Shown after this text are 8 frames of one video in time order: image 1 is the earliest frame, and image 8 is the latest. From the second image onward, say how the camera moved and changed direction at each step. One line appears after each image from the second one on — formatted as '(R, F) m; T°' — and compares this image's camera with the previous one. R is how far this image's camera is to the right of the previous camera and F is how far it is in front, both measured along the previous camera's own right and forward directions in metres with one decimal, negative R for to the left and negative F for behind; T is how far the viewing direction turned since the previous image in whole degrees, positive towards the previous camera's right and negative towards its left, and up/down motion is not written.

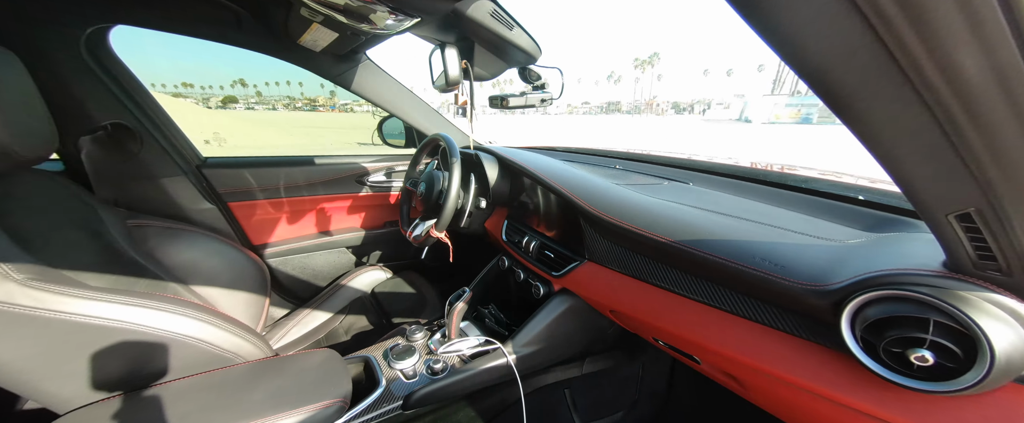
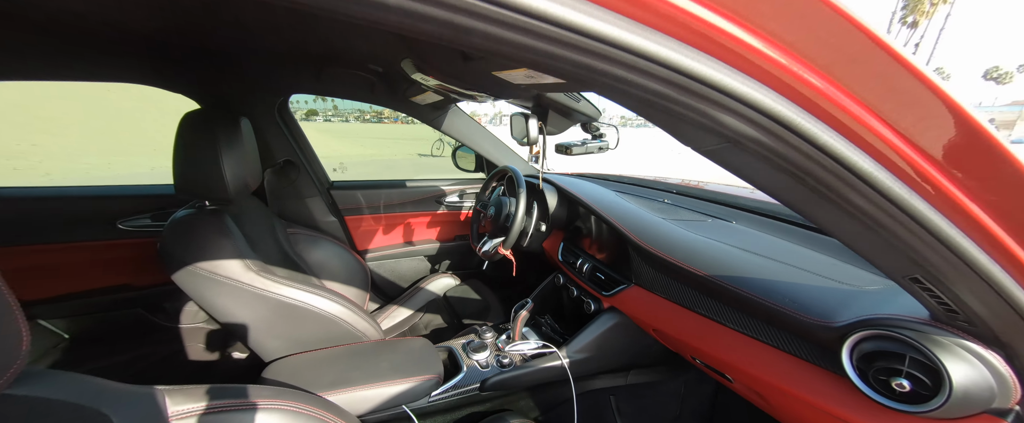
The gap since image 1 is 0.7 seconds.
(0.0, -0.2) m; -9°
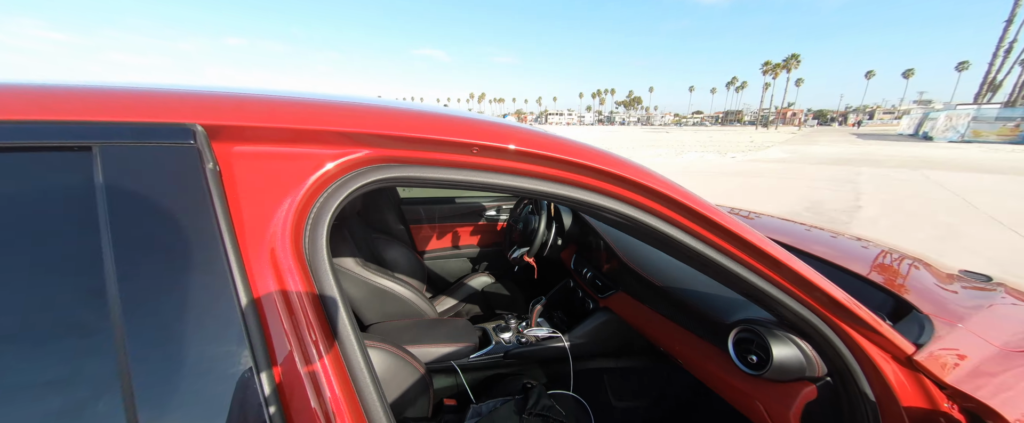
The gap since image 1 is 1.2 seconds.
(+0.1, -0.4) m; -8°
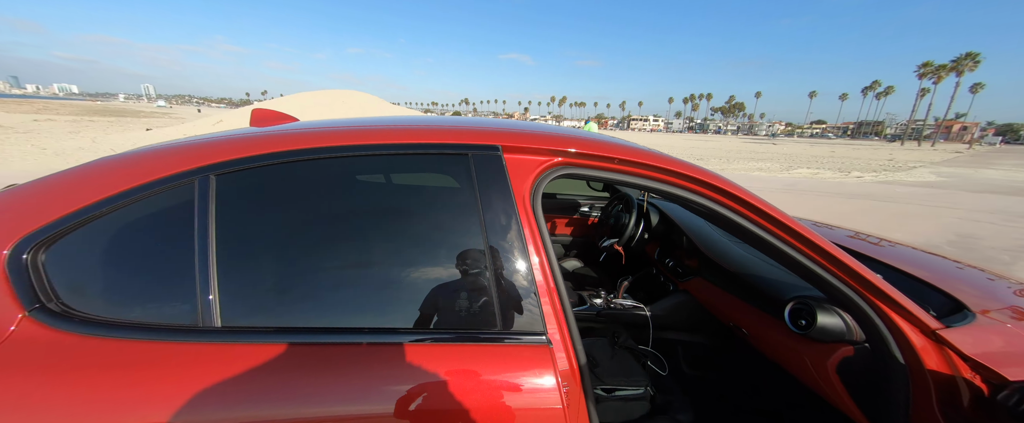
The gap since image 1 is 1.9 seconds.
(-0.2, -0.5) m; -13°
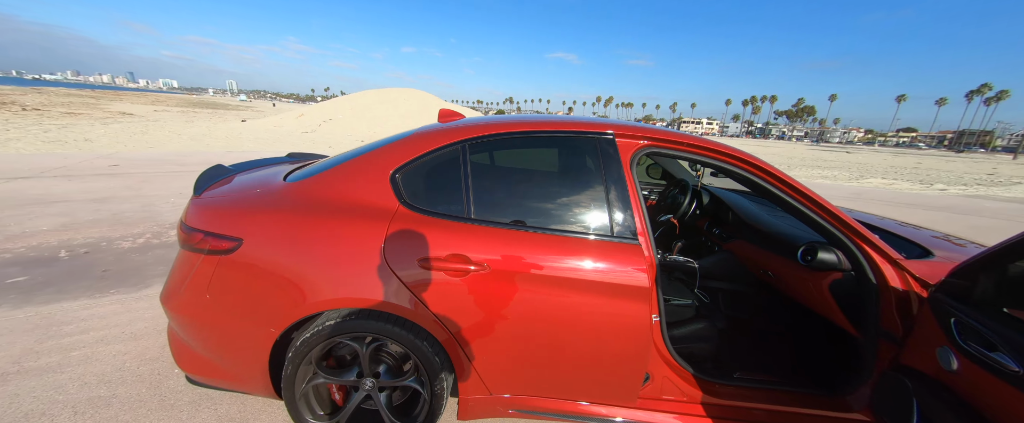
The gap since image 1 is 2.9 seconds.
(-0.4, -0.7) m; -7°
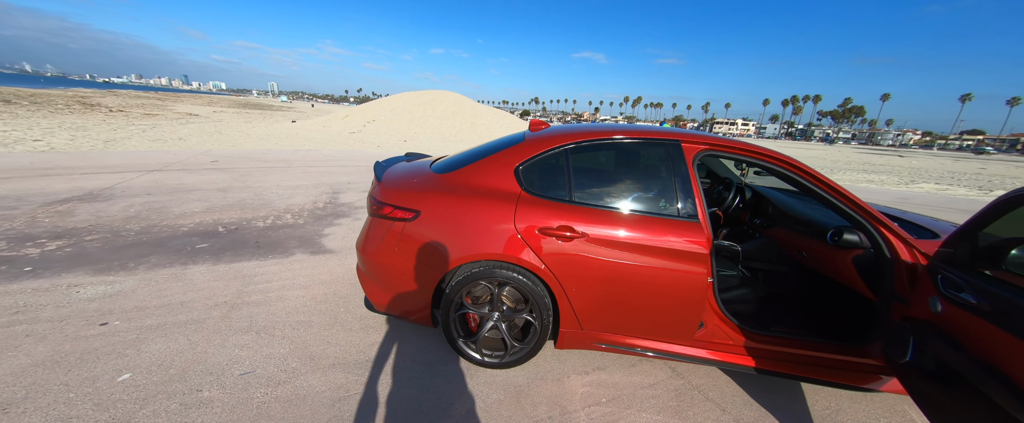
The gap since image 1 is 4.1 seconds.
(-0.5, -0.6) m; -4°
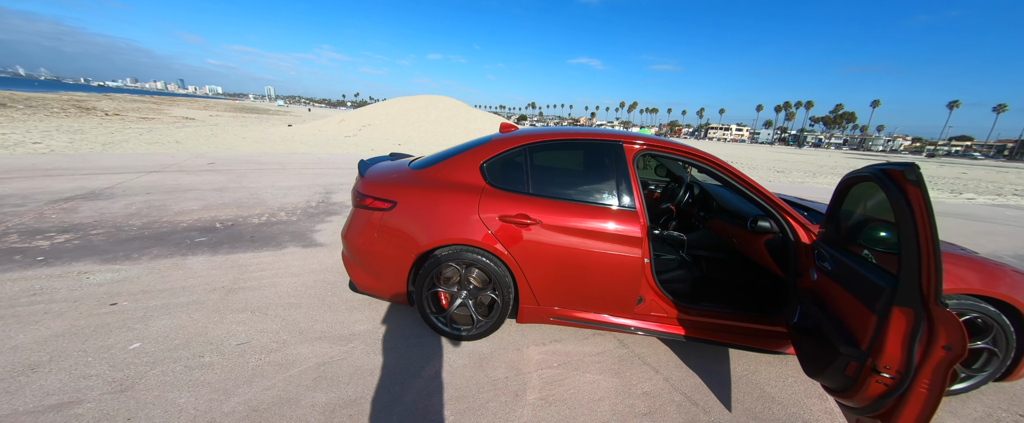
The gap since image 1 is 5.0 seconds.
(+0.2, -0.3) m; +1°
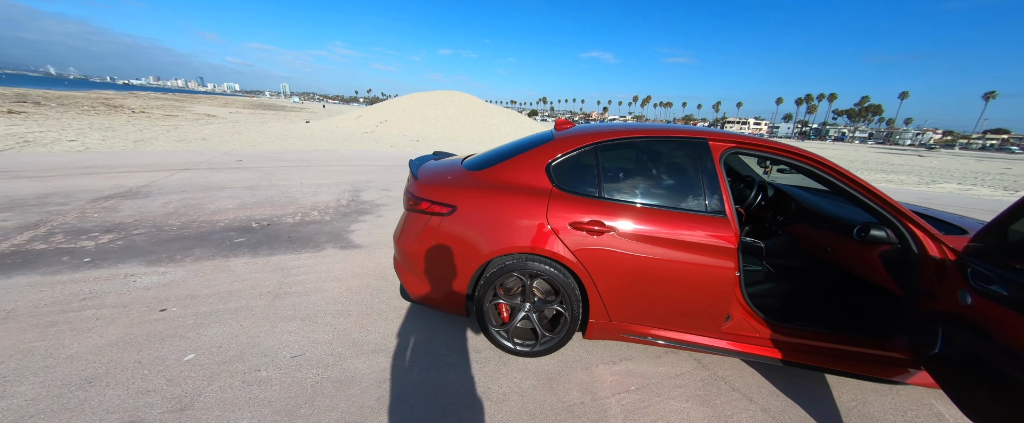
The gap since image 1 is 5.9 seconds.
(-0.4, +0.2) m; -2°
